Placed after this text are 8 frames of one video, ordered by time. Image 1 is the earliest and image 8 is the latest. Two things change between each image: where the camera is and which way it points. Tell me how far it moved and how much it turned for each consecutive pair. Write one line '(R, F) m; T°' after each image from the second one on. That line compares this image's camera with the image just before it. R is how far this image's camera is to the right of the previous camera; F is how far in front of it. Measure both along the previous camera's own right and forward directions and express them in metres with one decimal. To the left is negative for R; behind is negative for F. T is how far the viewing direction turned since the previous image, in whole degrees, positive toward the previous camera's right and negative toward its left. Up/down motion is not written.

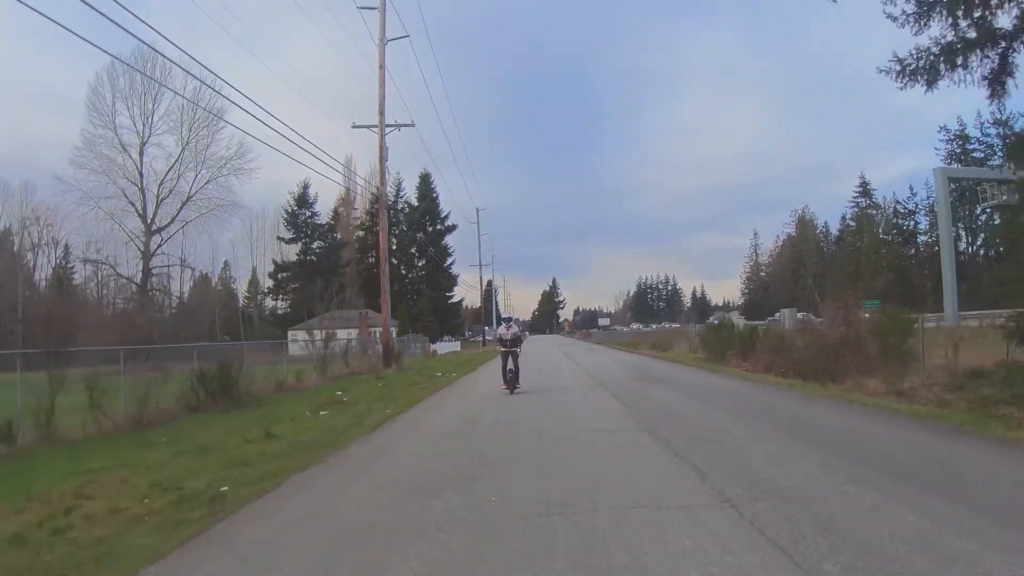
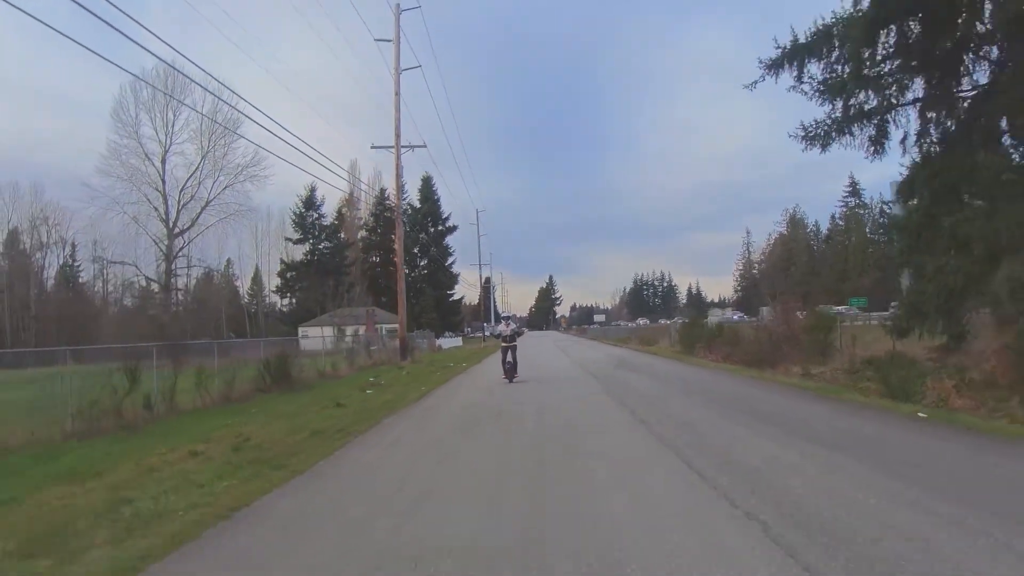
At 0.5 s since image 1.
(-0.2, -4.1) m; 0°
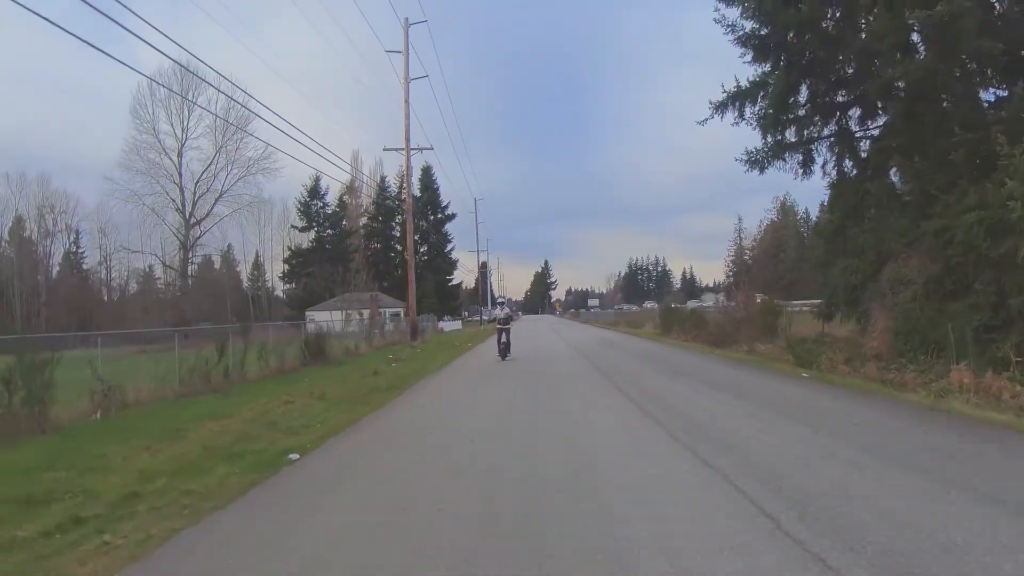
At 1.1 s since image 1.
(-0.2, -4.0) m; 0°
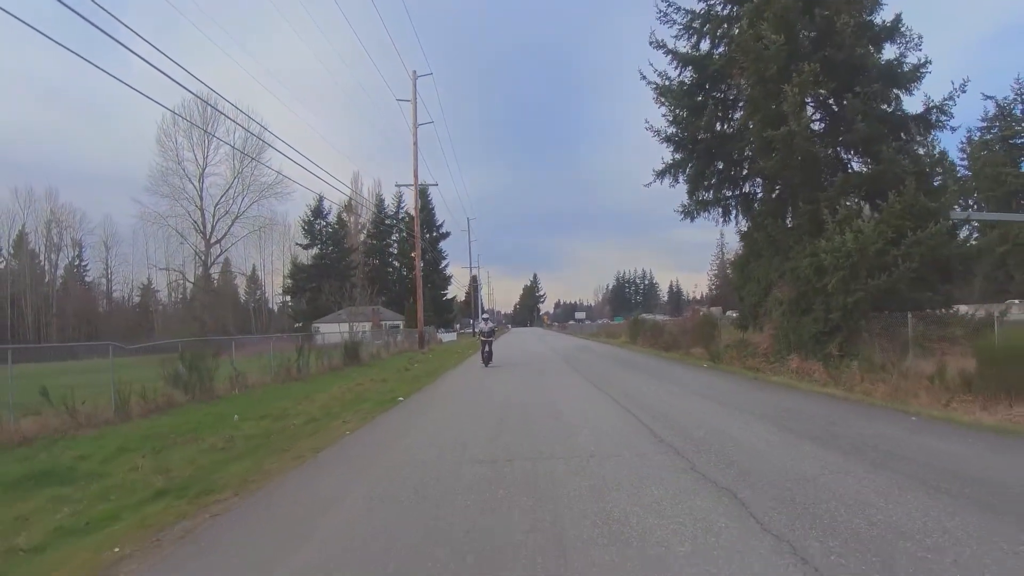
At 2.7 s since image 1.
(-0.3, -7.0) m; +1°
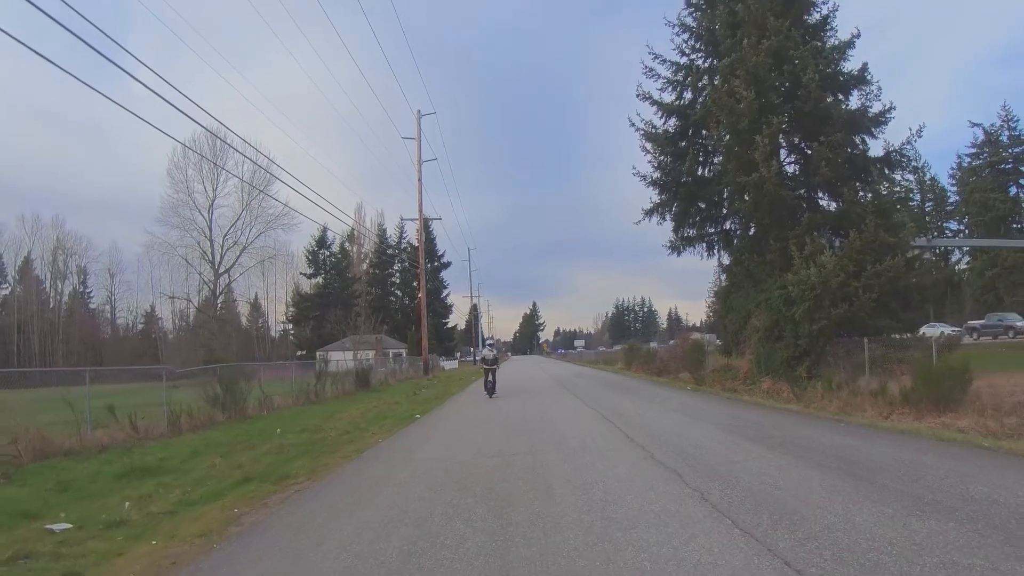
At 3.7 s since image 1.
(-0.1, -2.3) m; 0°
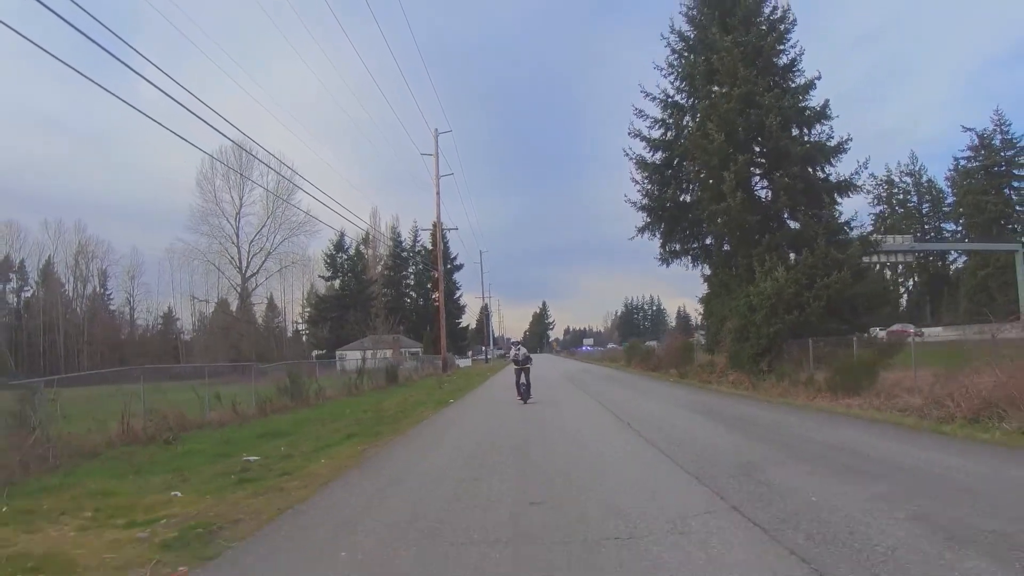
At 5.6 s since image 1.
(-0.1, -4.8) m; -1°
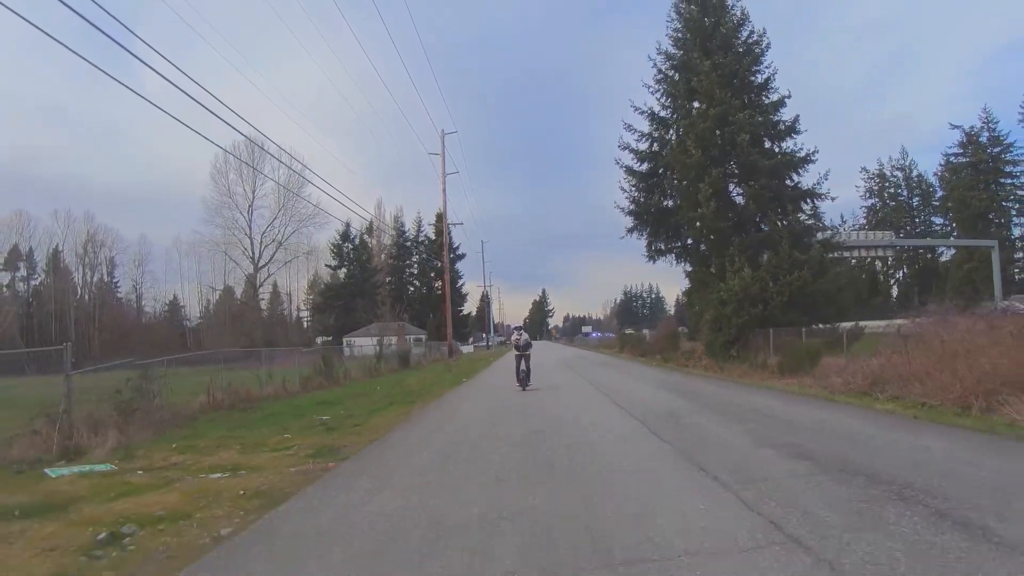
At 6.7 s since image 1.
(-0.1, -4.1) m; 0°
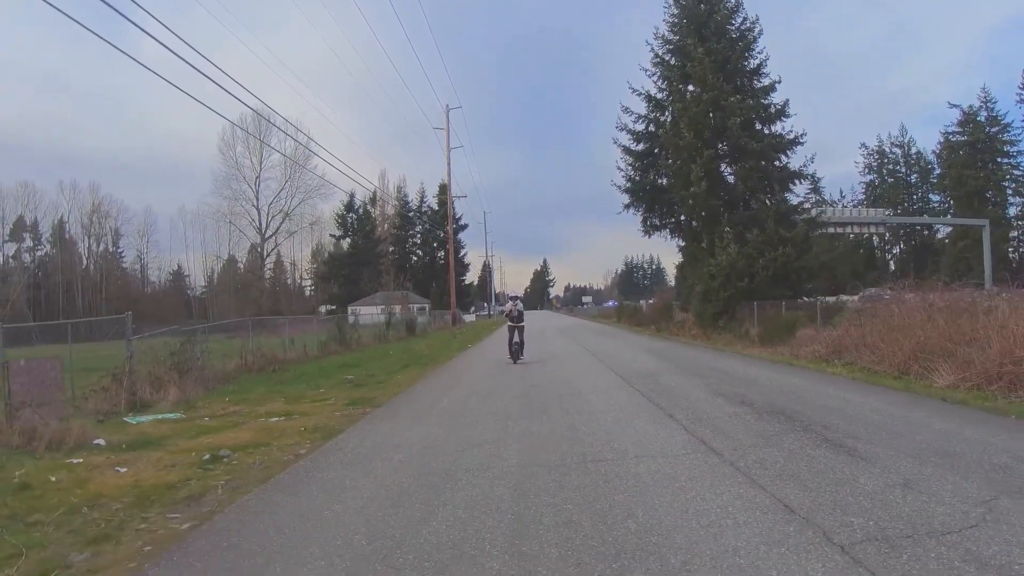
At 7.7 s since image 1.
(0.0, -2.1) m; 0°
